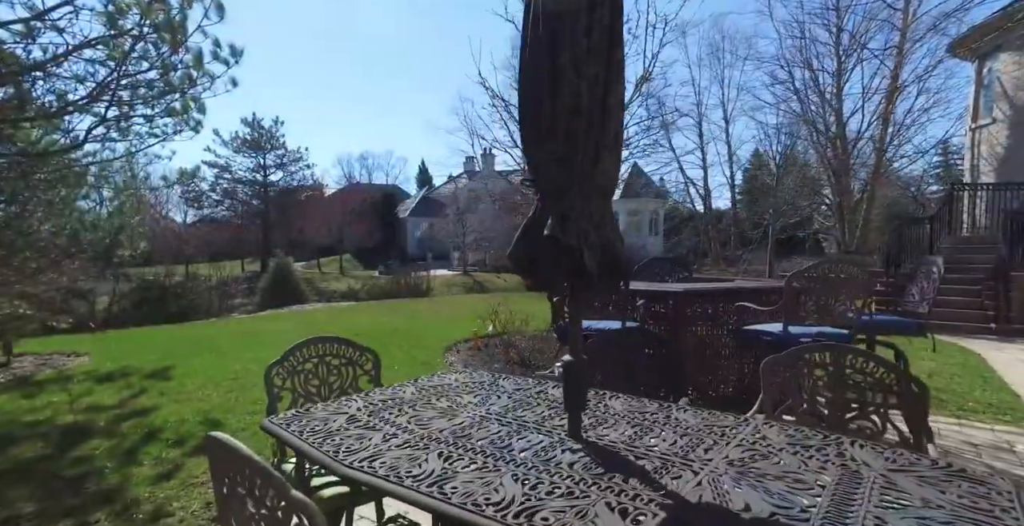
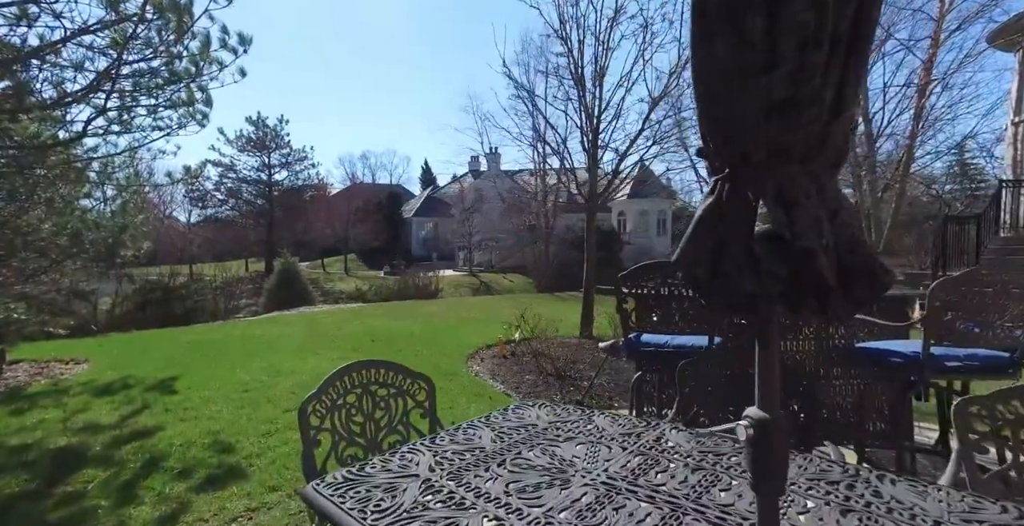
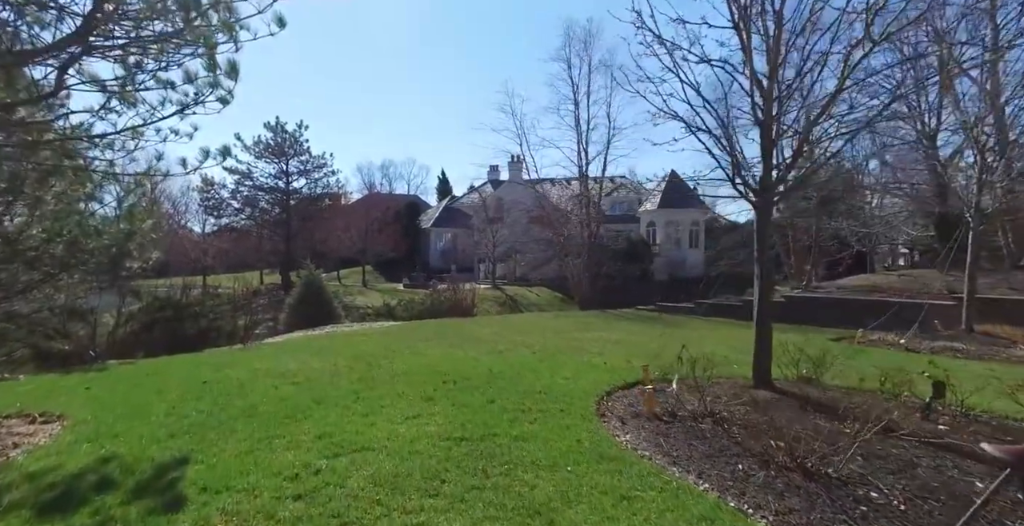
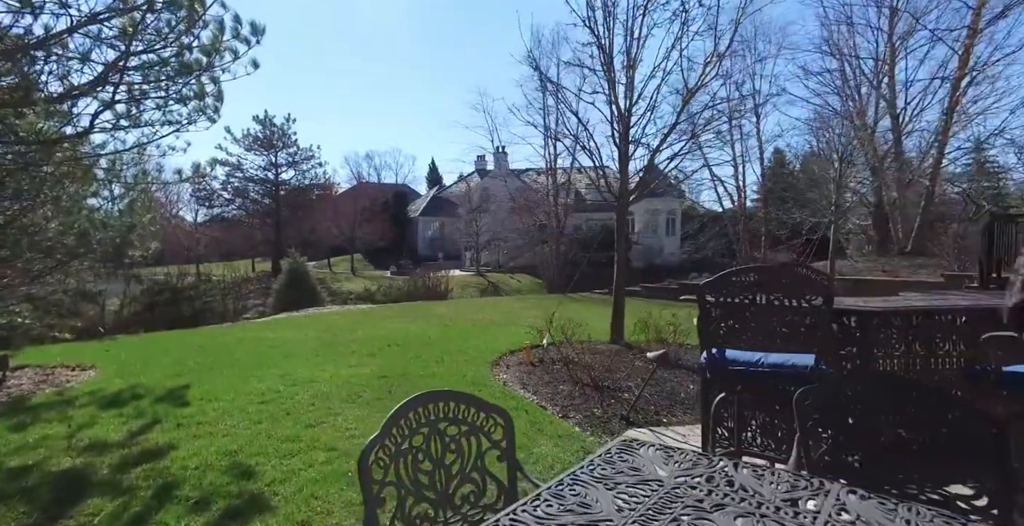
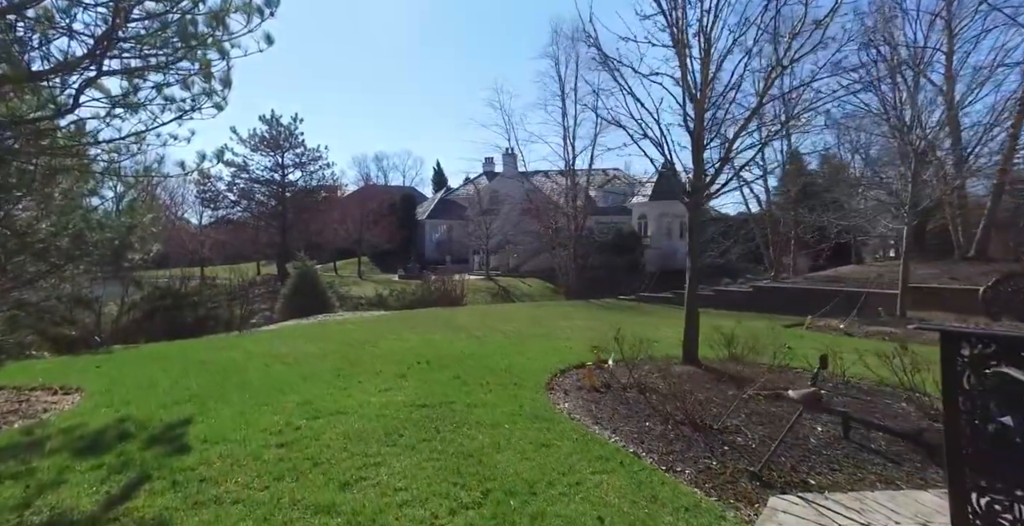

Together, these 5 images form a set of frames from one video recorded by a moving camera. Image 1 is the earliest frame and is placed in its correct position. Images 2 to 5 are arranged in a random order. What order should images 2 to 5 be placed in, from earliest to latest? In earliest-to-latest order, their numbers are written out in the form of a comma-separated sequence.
2, 4, 5, 3
